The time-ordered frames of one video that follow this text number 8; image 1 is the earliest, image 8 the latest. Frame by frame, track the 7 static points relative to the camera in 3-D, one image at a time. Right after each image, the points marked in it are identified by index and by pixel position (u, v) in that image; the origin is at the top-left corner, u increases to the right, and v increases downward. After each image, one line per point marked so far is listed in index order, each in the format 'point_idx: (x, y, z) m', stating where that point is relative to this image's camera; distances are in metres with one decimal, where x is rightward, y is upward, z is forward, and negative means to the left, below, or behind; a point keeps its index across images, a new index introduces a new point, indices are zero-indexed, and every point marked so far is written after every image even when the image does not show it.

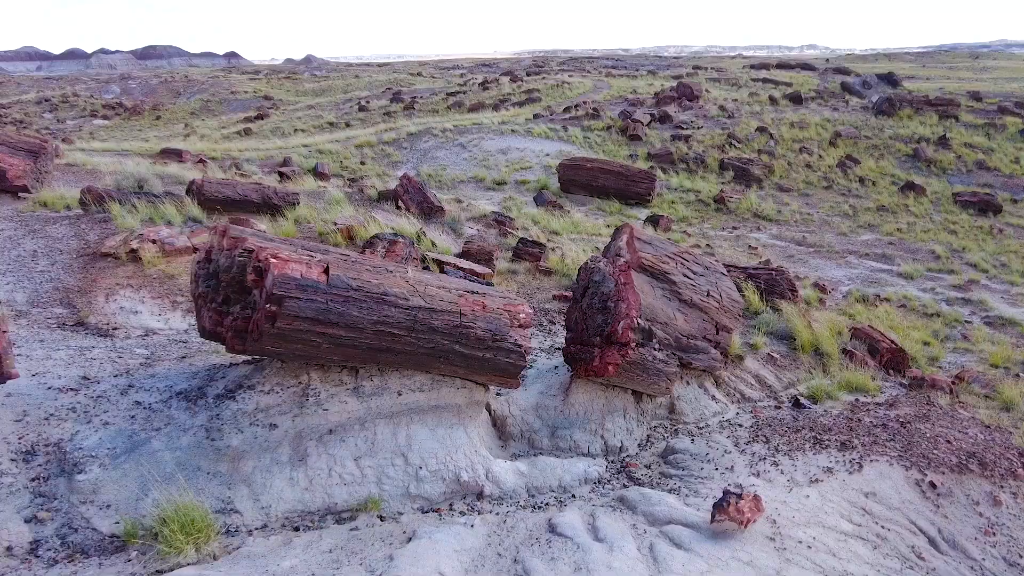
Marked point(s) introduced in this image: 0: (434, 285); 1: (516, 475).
0: (-0.5, 0.0, +4.1) m
1: (0.0, -1.3, +4.5) m
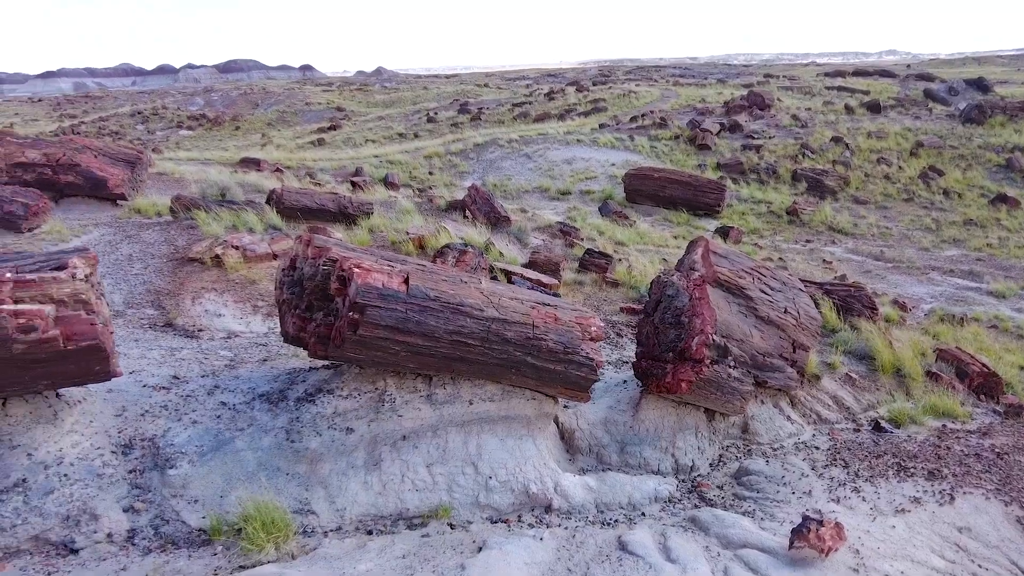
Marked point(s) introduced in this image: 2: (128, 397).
0: (0.0, -0.1, +4.1) m
1: (+0.5, -1.4, +4.5) m
2: (-2.4, -0.7, +4.1) m
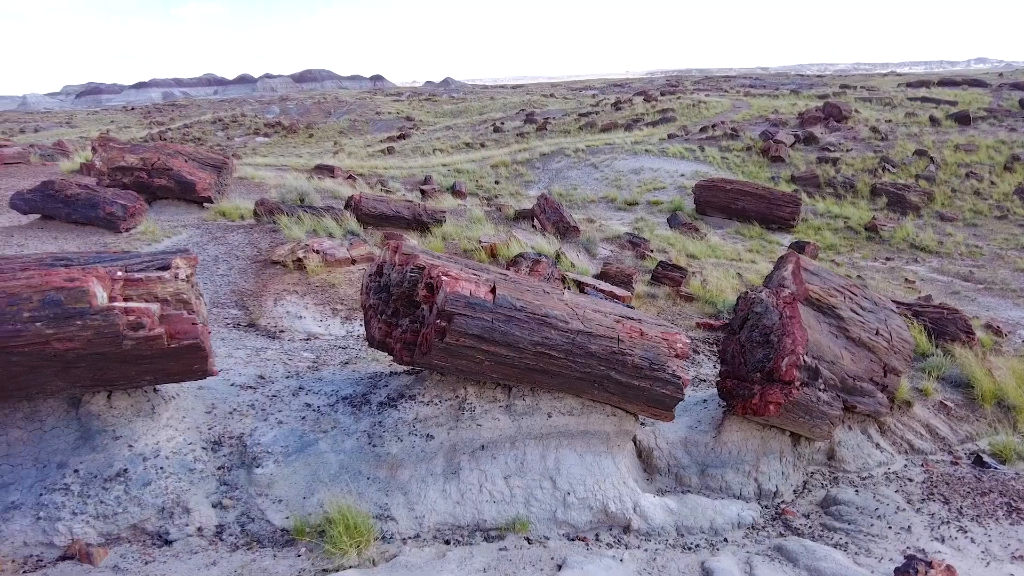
0: (+0.5, -0.1, +4.0) m
1: (+1.0, -1.5, +4.3) m
2: (-1.9, -0.7, +4.3) m
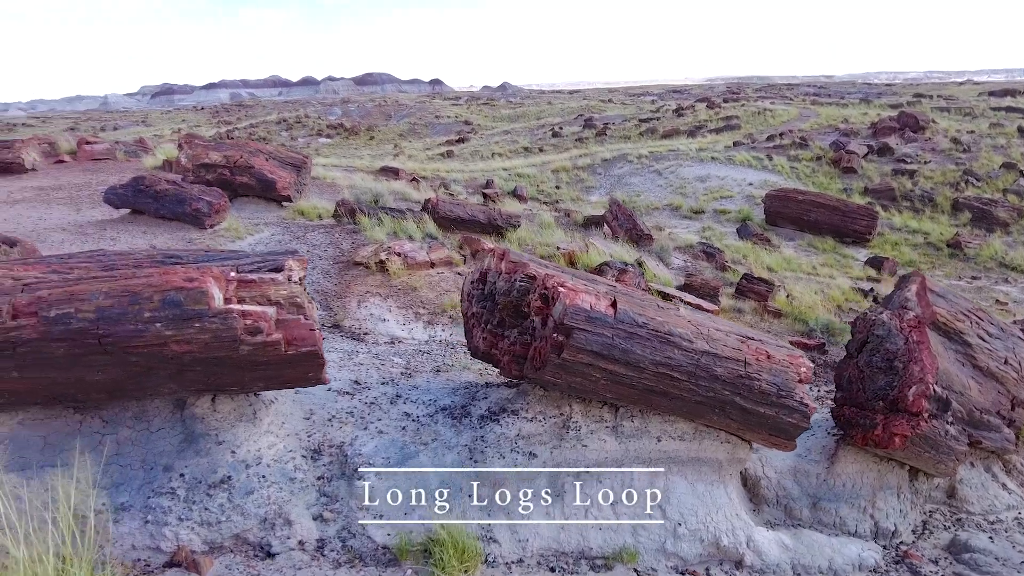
0: (+1.1, -0.2, +3.7) m
1: (+1.6, -1.6, +4.0) m
2: (-1.2, -0.7, +4.2) m
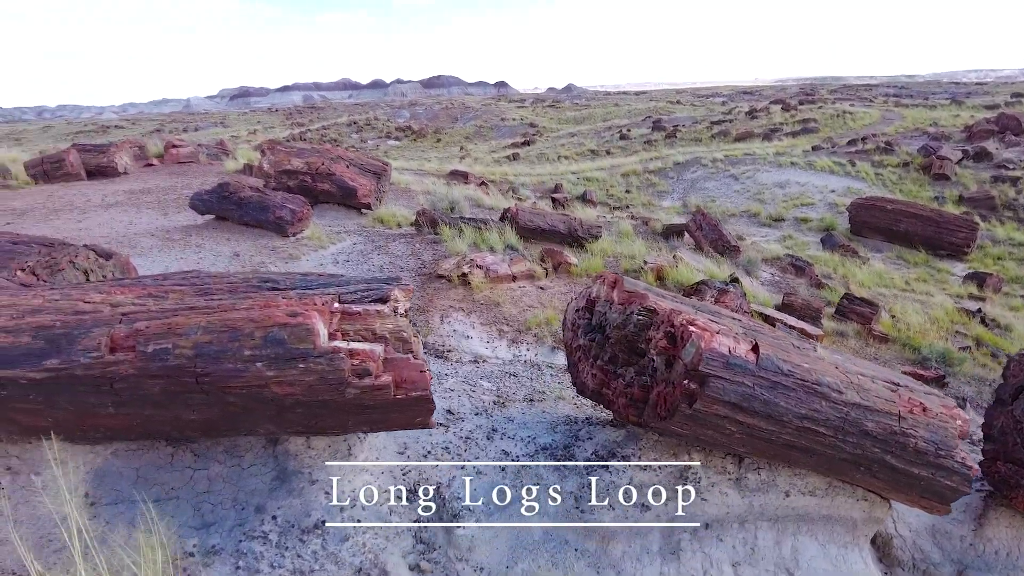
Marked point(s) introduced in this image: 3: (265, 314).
0: (+1.7, -0.4, +3.3) m
1: (+2.2, -1.8, +3.5) m
2: (-0.6, -0.9, +3.9) m
3: (-1.0, -0.1, +2.6) m
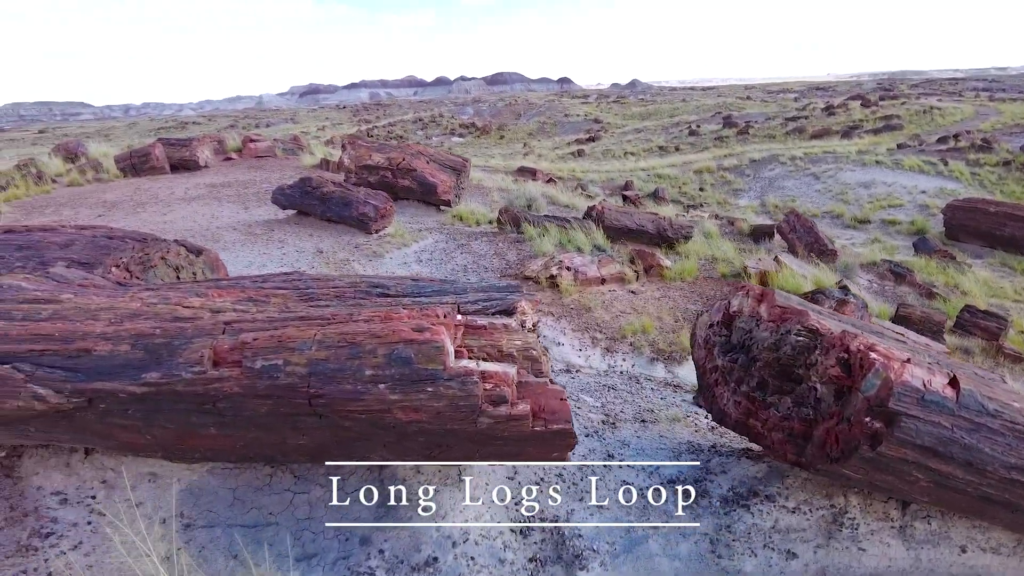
0: (+2.3, -0.5, +2.7) m
1: (+2.8, -1.9, +2.9) m
2: (0.0, -0.9, +3.5) m
3: (-0.4, -0.1, +2.3) m
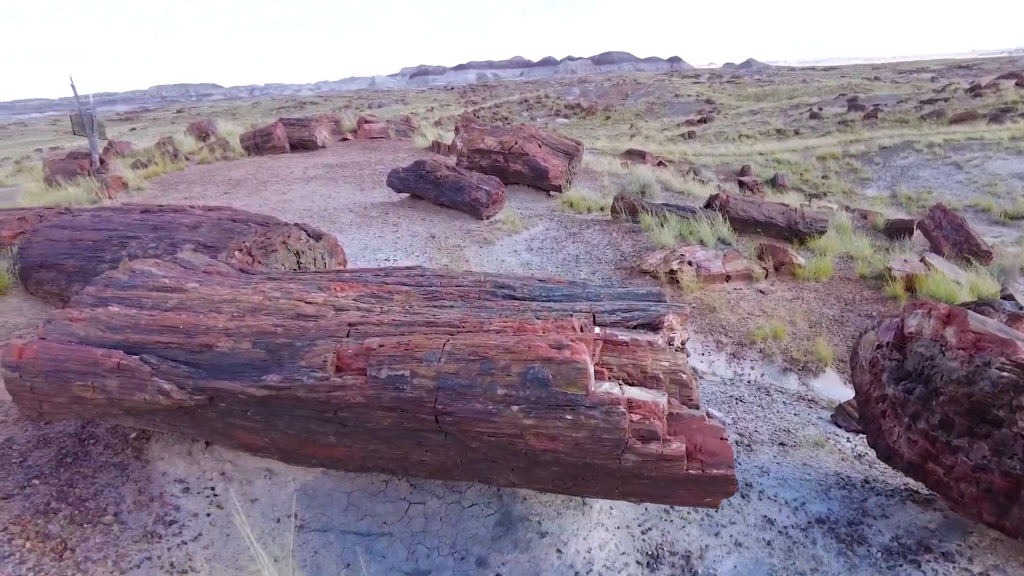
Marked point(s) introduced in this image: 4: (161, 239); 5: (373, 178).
0: (+2.8, -0.7, +2.0) m
1: (+3.2, -2.1, +2.2) m
2: (+0.6, -0.9, +3.2) m
3: (0.0, -0.2, +2.0) m
4: (-2.2, +0.3, +4.0) m
5: (-2.2, +1.8, +10.5) m
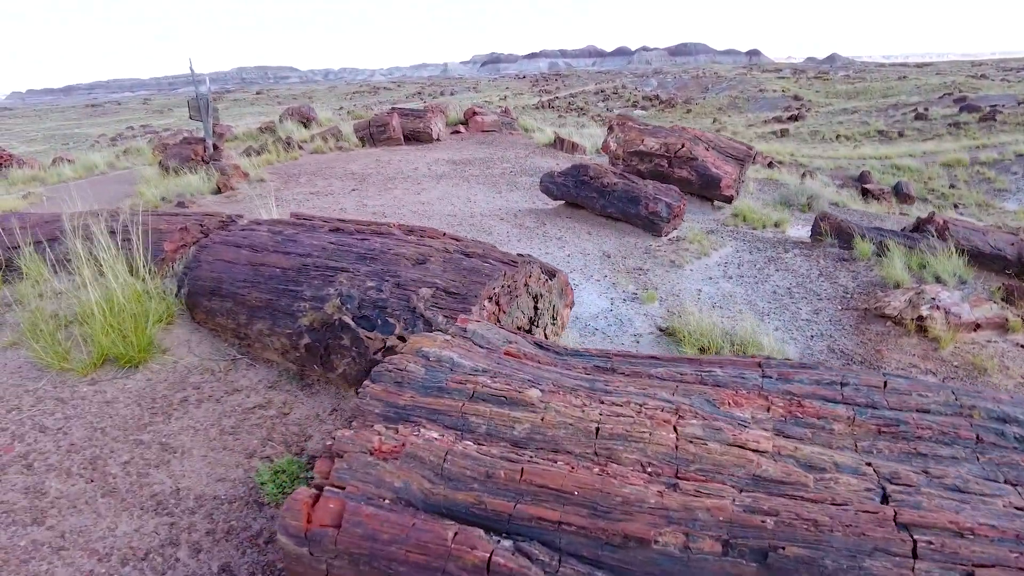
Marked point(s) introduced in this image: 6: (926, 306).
0: (+4.1, -1.2, +0.8) m
1: (+4.4, -2.6, +0.9) m
2: (+2.0, -1.3, +2.1) m
3: (+1.3, -0.5, +1.0) m
4: (-0.6, +0.1, +3.1) m
5: (-0.1, +1.6, +9.6) m
6: (+3.3, -0.1, +5.3) m
